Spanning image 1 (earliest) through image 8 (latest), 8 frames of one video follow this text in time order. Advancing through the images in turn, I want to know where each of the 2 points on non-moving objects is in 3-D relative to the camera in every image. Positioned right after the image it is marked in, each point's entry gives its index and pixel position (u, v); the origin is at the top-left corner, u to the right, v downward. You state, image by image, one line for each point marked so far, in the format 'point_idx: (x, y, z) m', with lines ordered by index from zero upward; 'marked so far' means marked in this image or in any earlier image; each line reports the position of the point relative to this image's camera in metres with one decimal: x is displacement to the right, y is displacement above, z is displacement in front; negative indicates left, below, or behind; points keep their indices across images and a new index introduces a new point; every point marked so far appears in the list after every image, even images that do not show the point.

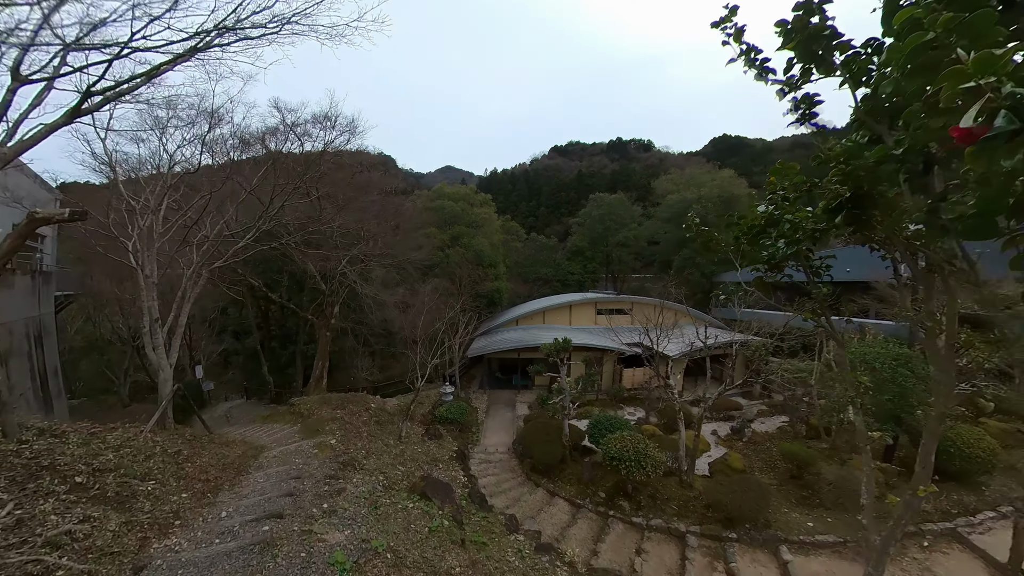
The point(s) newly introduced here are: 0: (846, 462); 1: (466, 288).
0: (+6.9, -3.6, +6.6) m
1: (-1.7, 0.0, +13.3) m
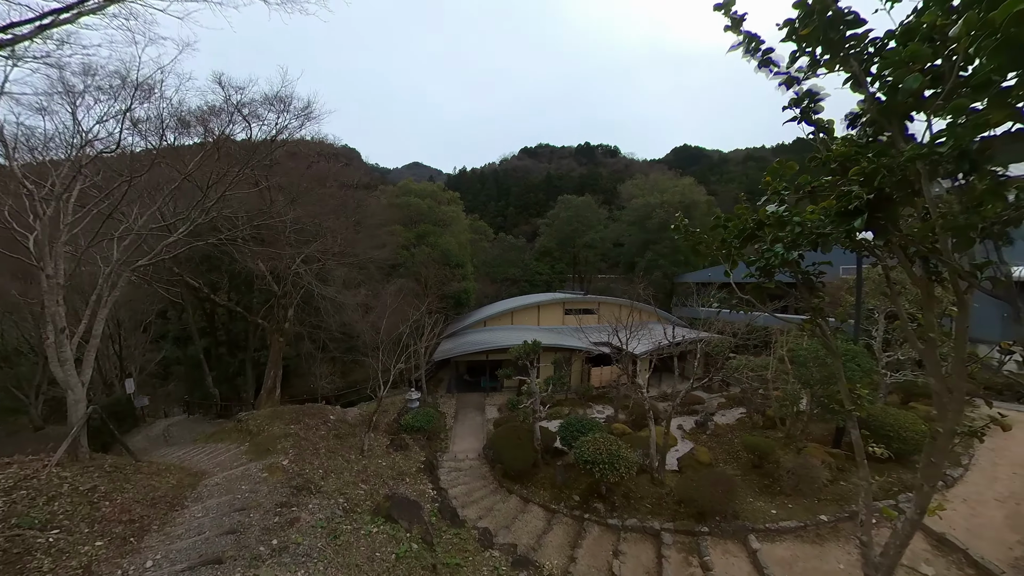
0: (+6.4, -3.6, +7.1) m
1: (-2.9, -0.1, +12.8) m
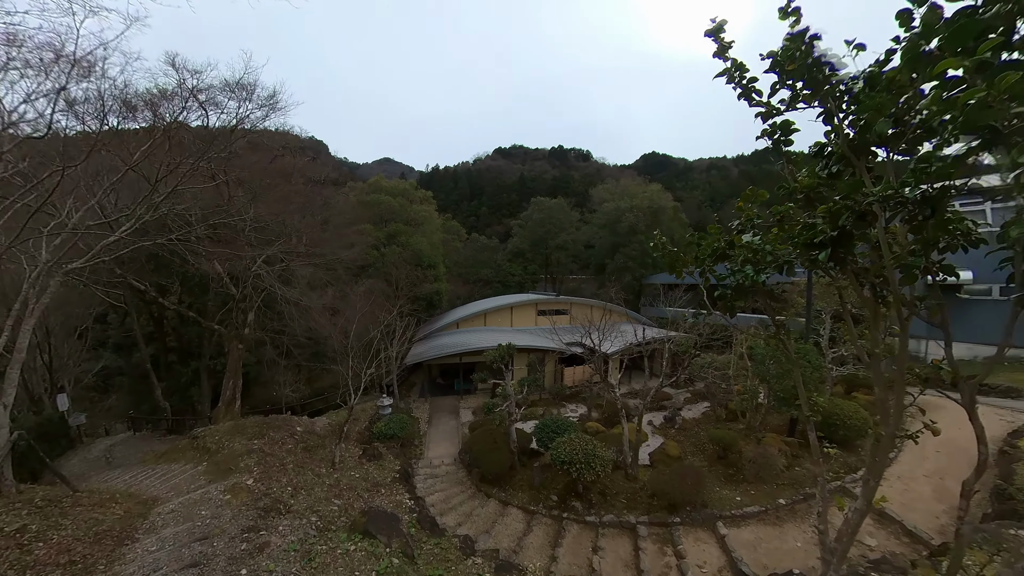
0: (+6.0, -3.7, +7.8) m
1: (-3.9, -0.1, +12.4) m
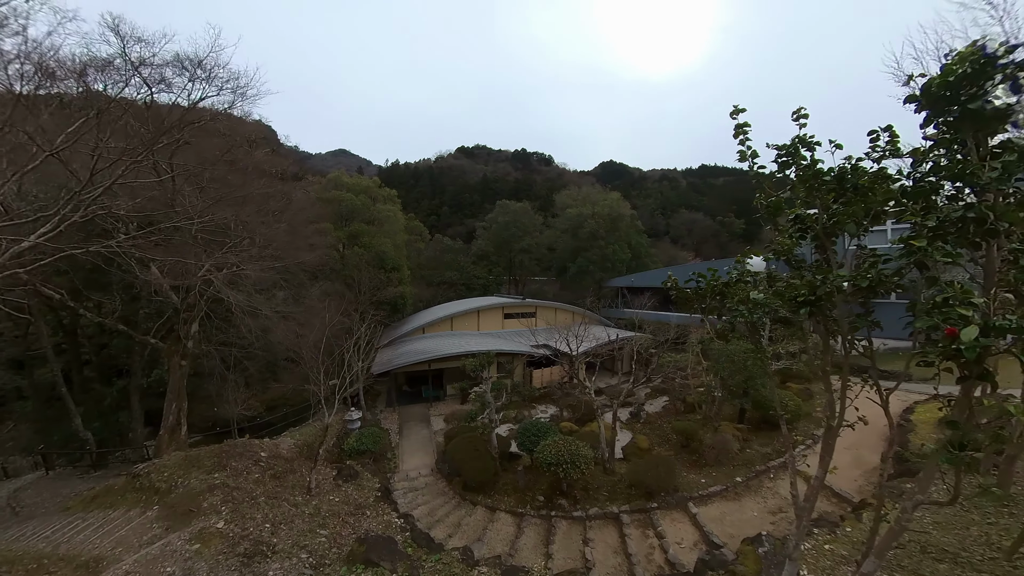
0: (+5.6, -3.9, +9.0) m
1: (-5.0, -0.3, +11.7) m
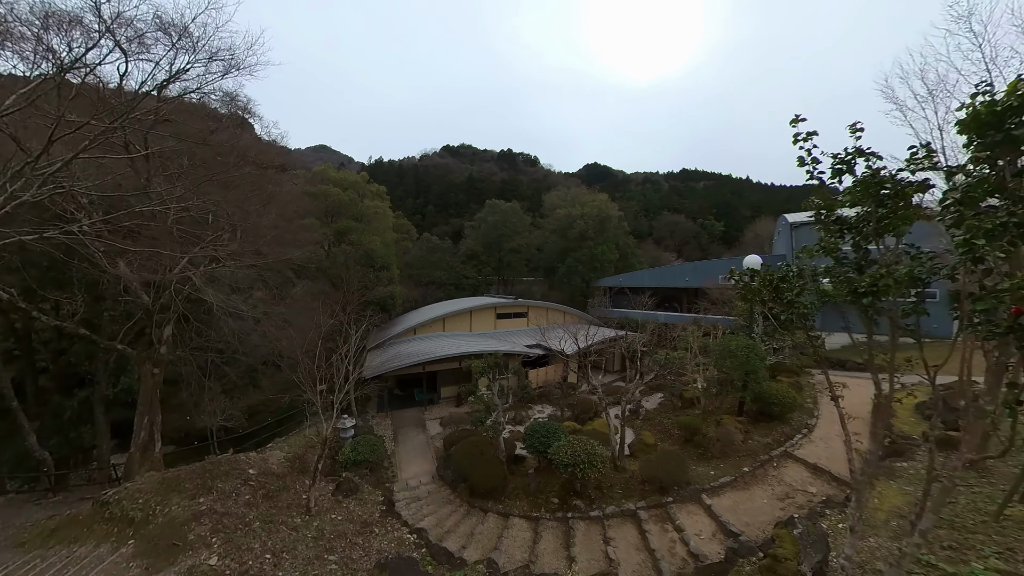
0: (+5.8, -3.8, +9.3) m
1: (-5.0, -0.3, +10.9) m
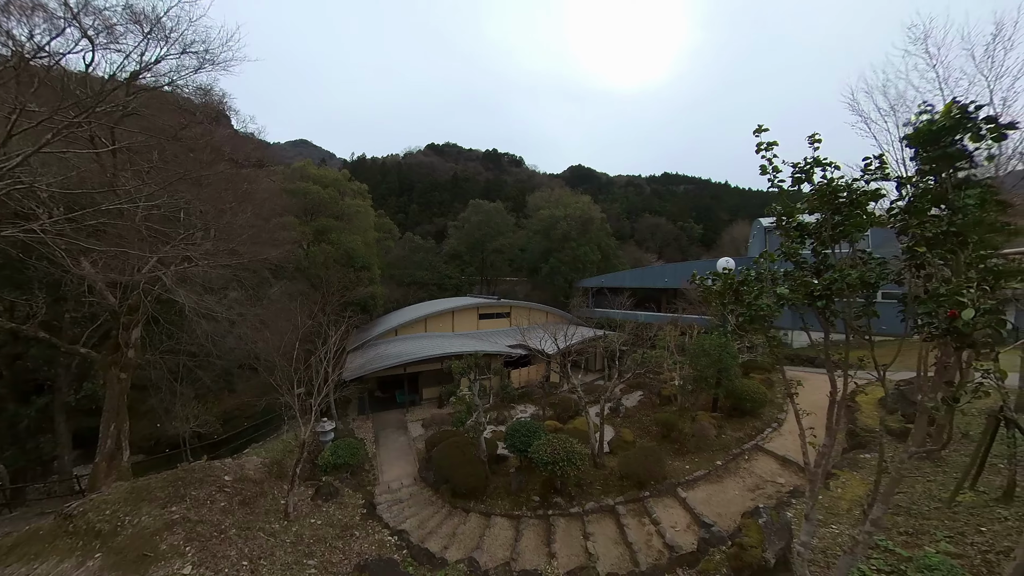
0: (+5.3, -3.8, +9.7) m
1: (-5.6, -0.3, +10.7) m
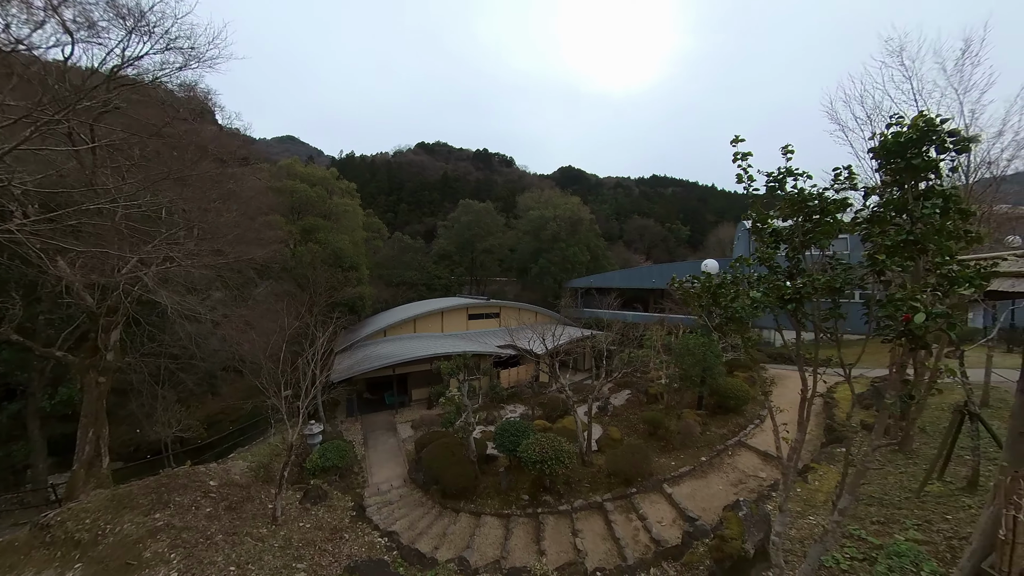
0: (+5.0, -3.8, +9.9) m
1: (-5.9, -0.3, +10.6) m
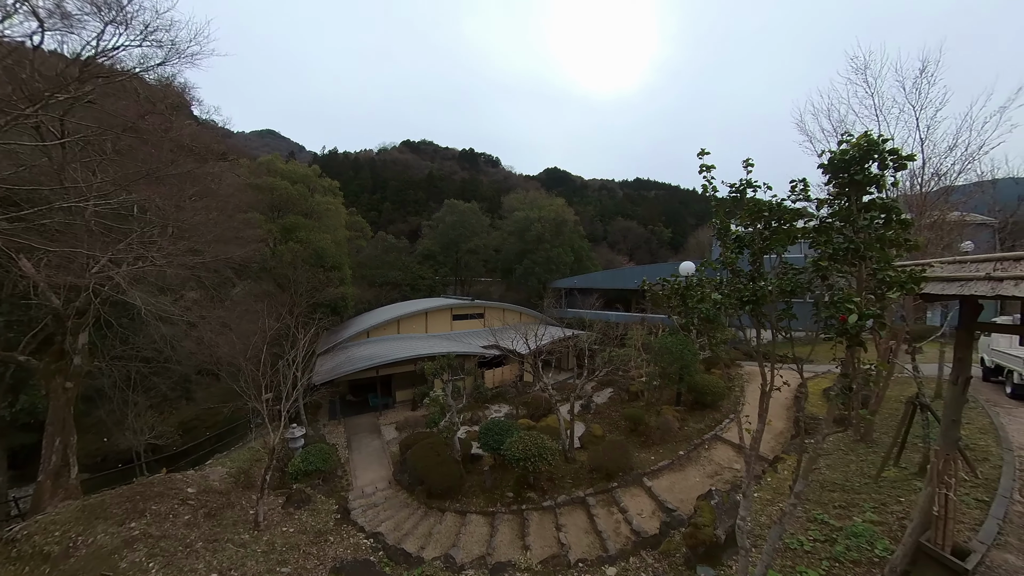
0: (+4.5, -3.9, +10.3) m
1: (-6.4, -0.3, +10.4) m
